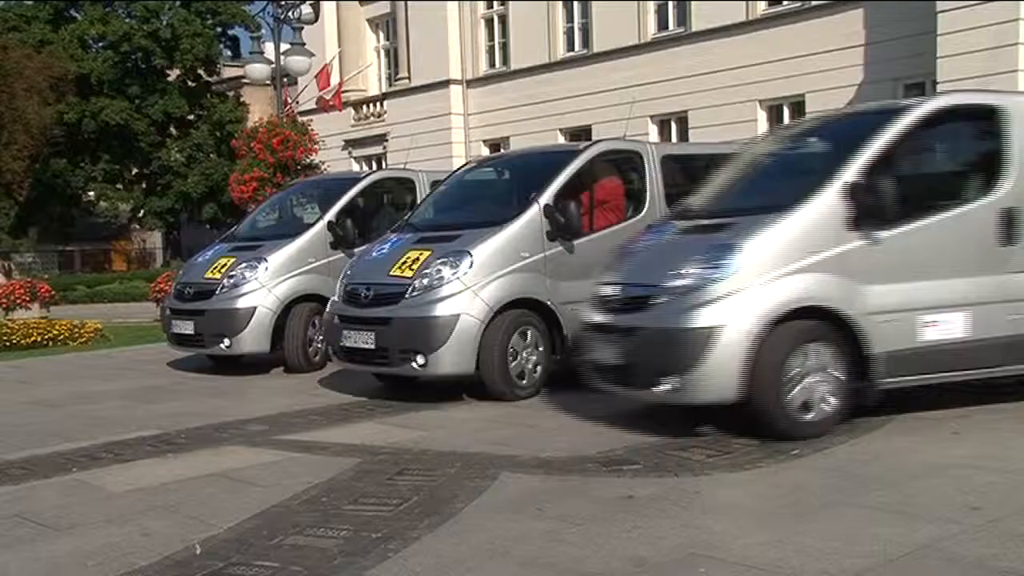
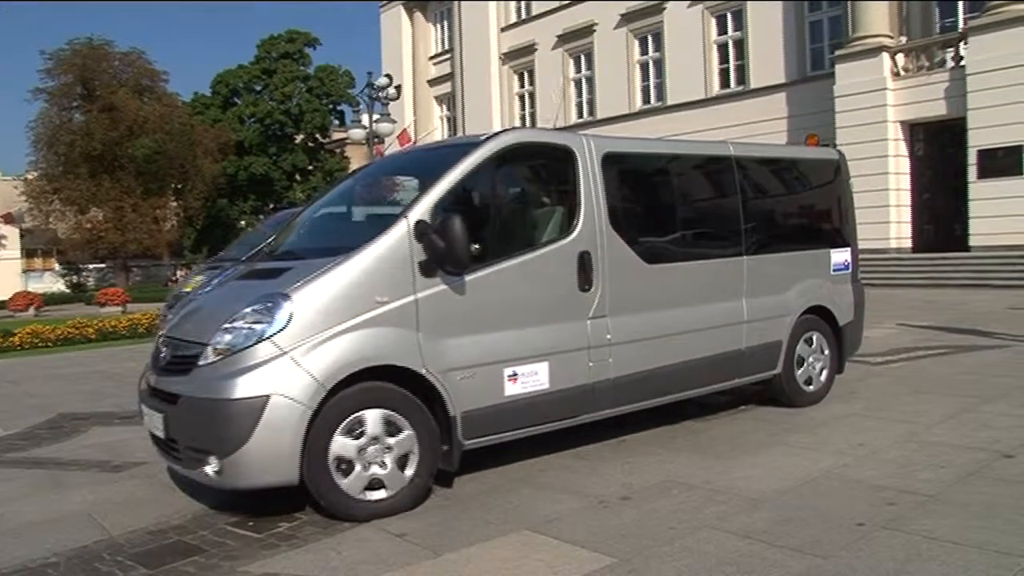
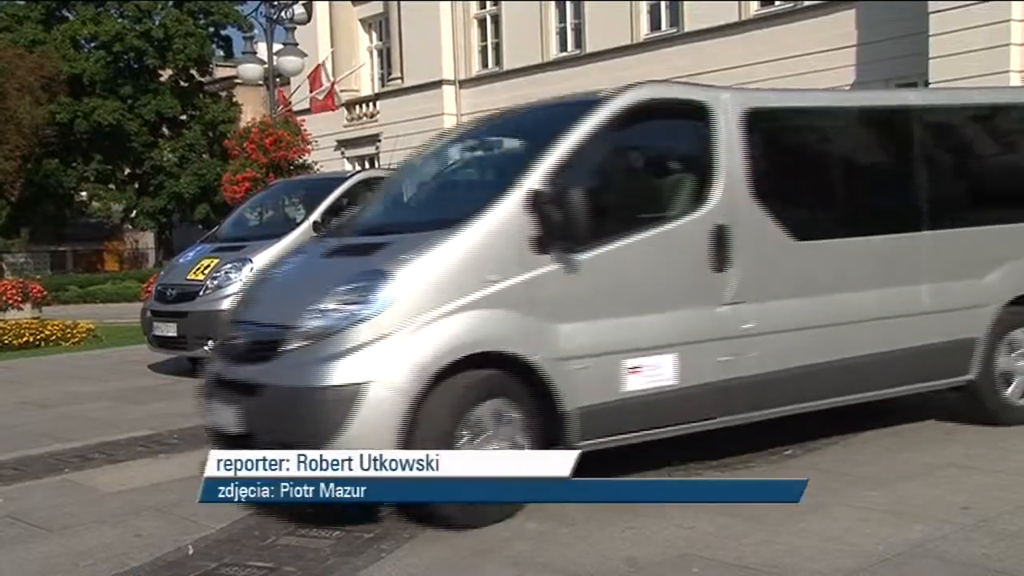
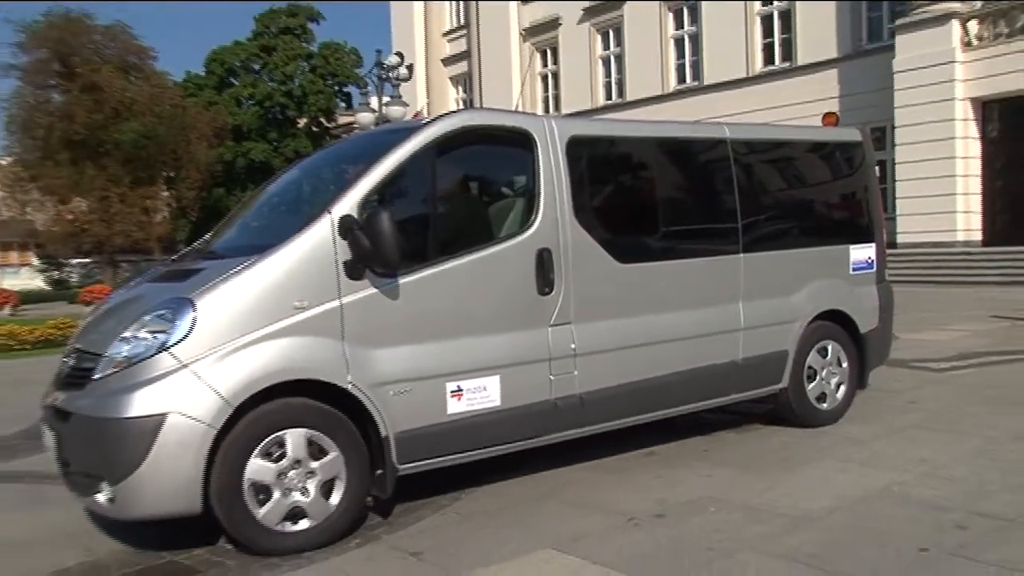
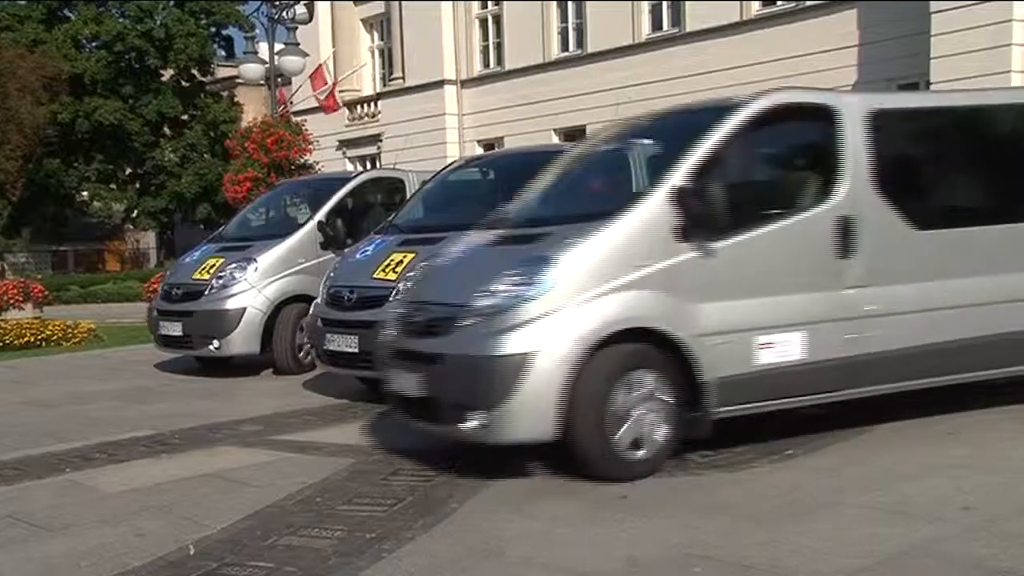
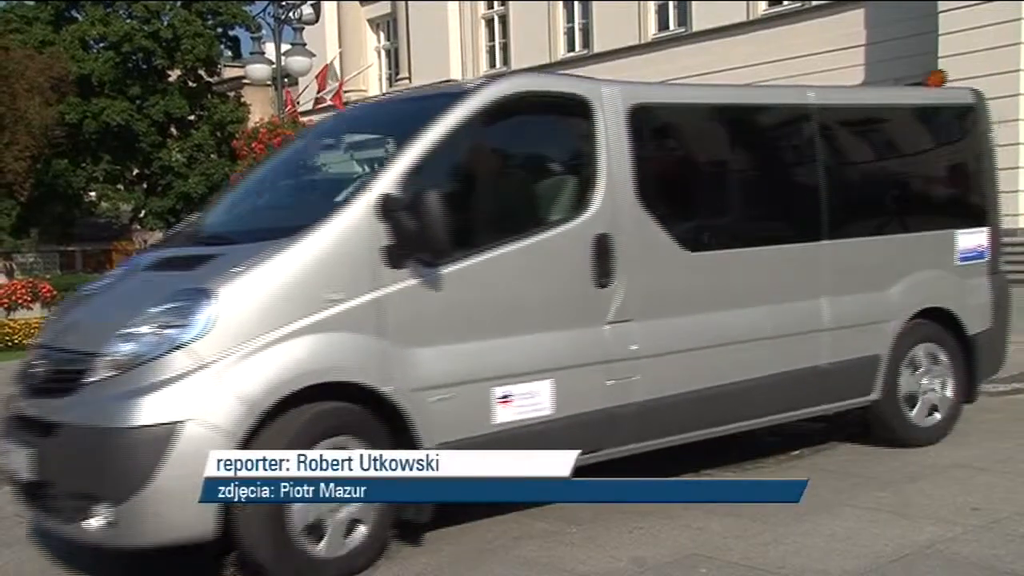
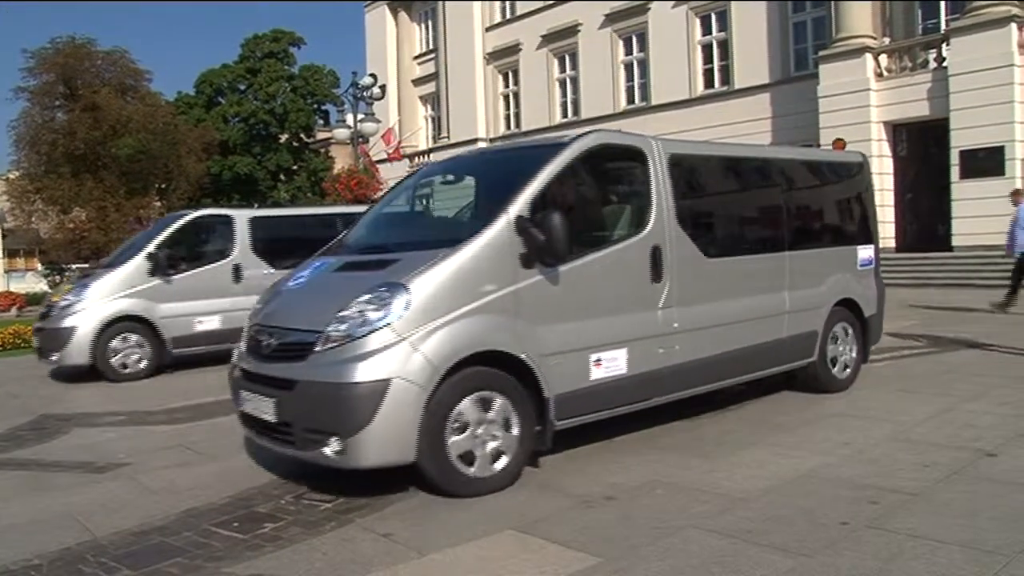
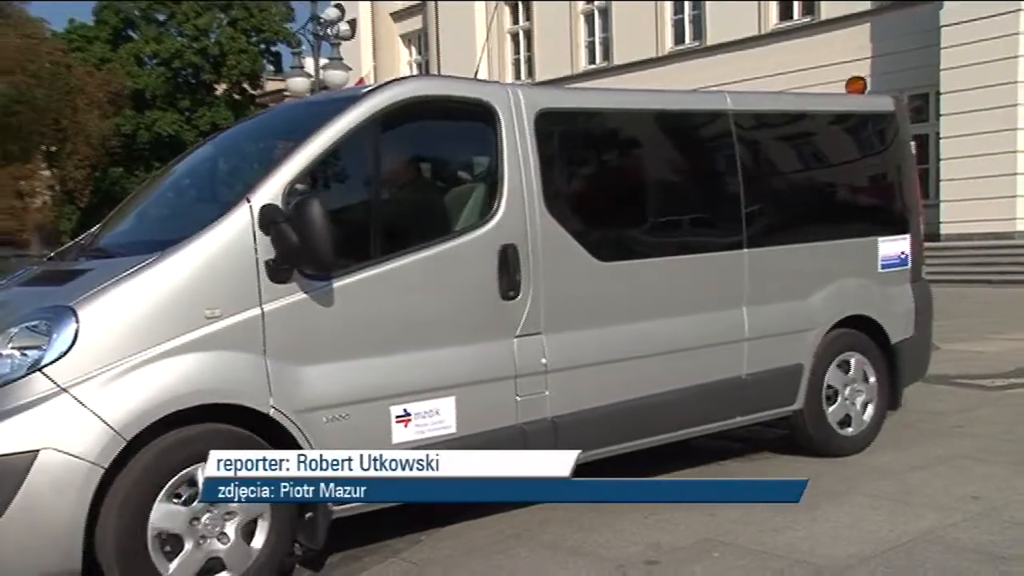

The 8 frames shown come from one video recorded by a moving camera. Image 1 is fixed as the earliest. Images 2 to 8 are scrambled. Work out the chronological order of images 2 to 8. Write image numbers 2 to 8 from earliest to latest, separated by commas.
5, 3, 6, 8, 4, 2, 7
